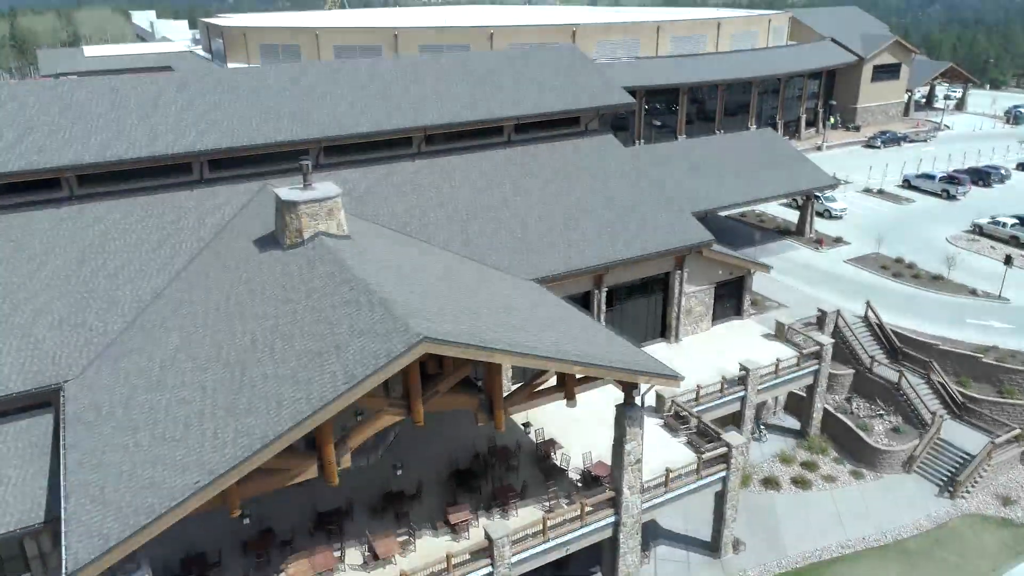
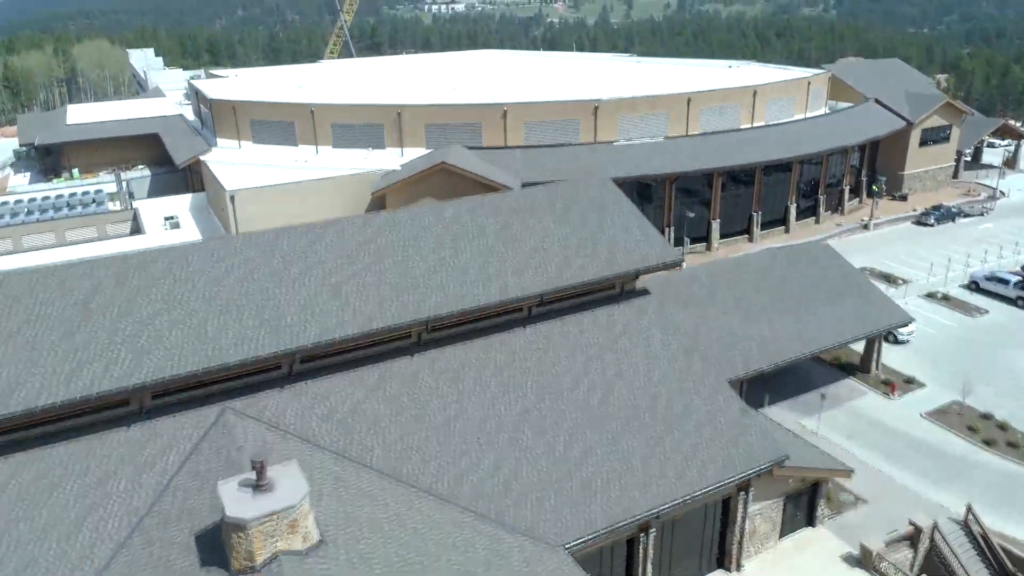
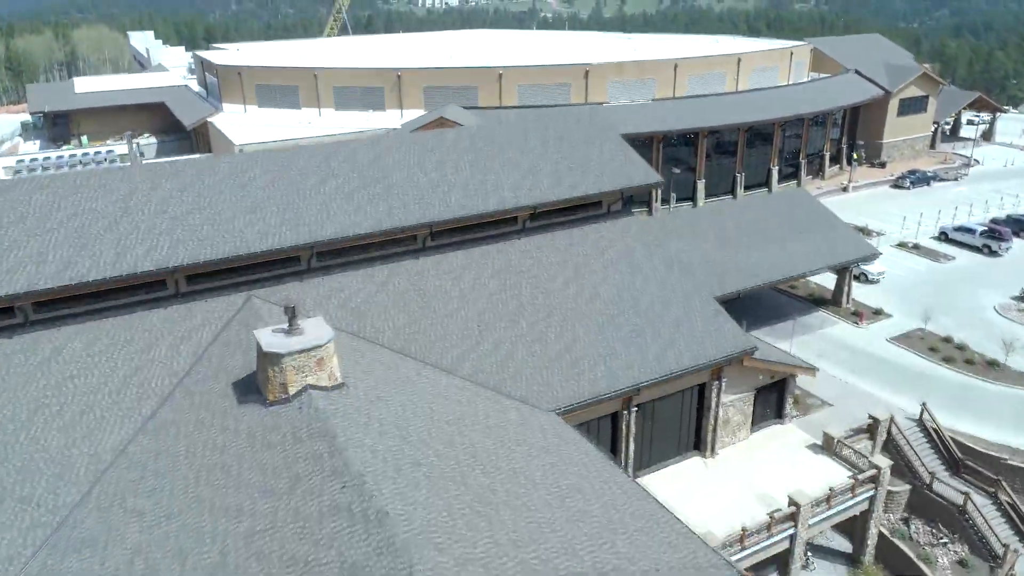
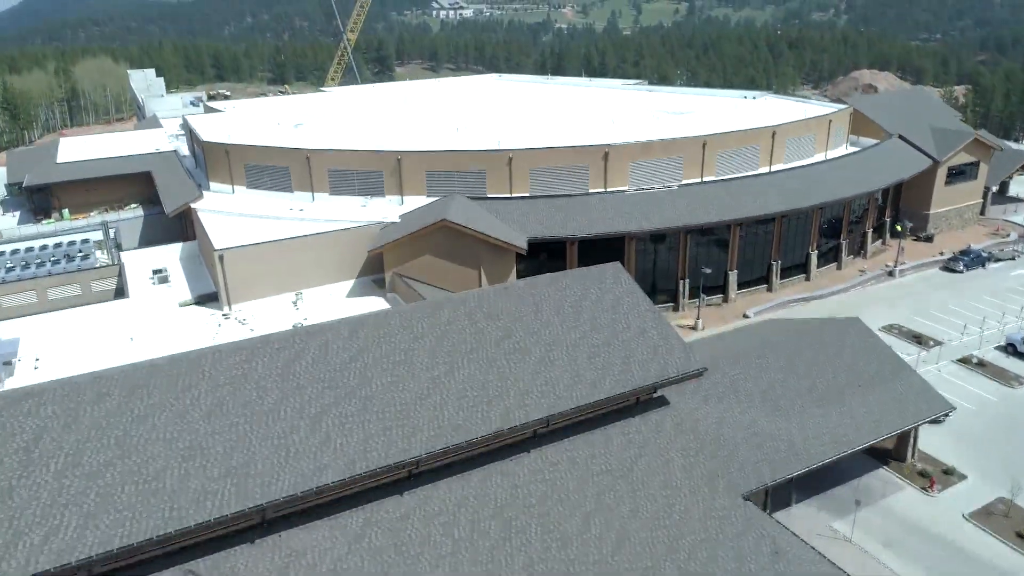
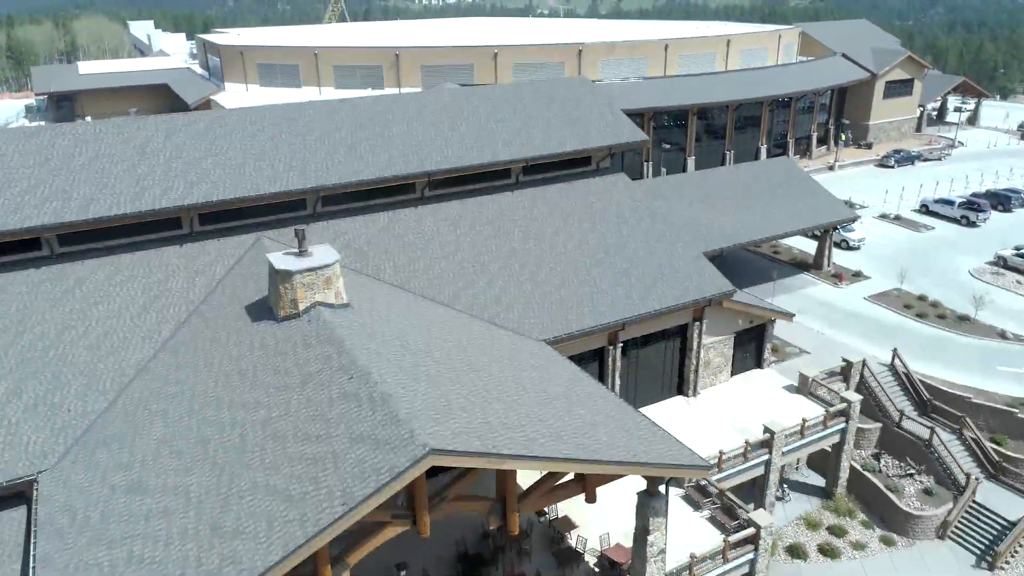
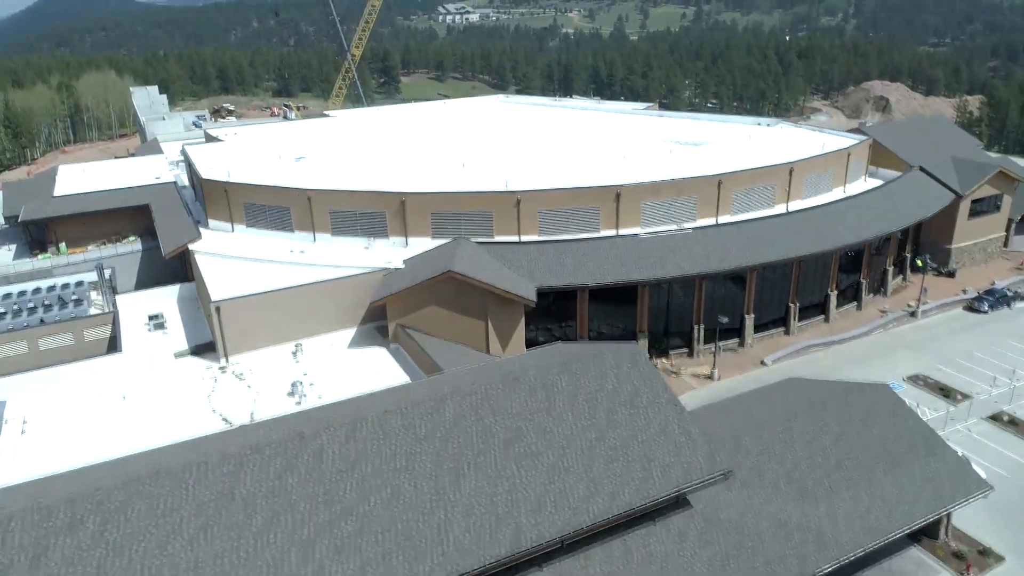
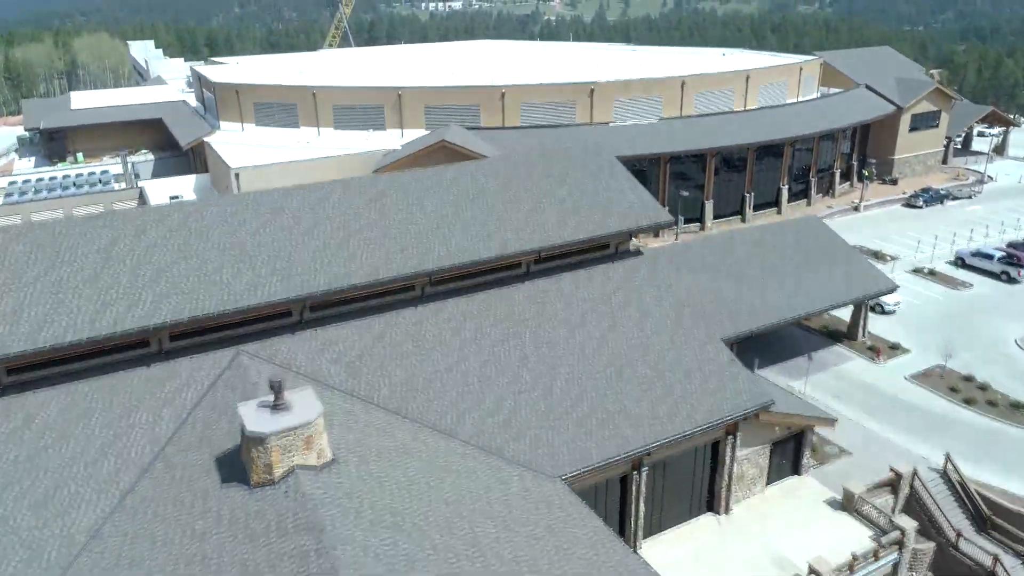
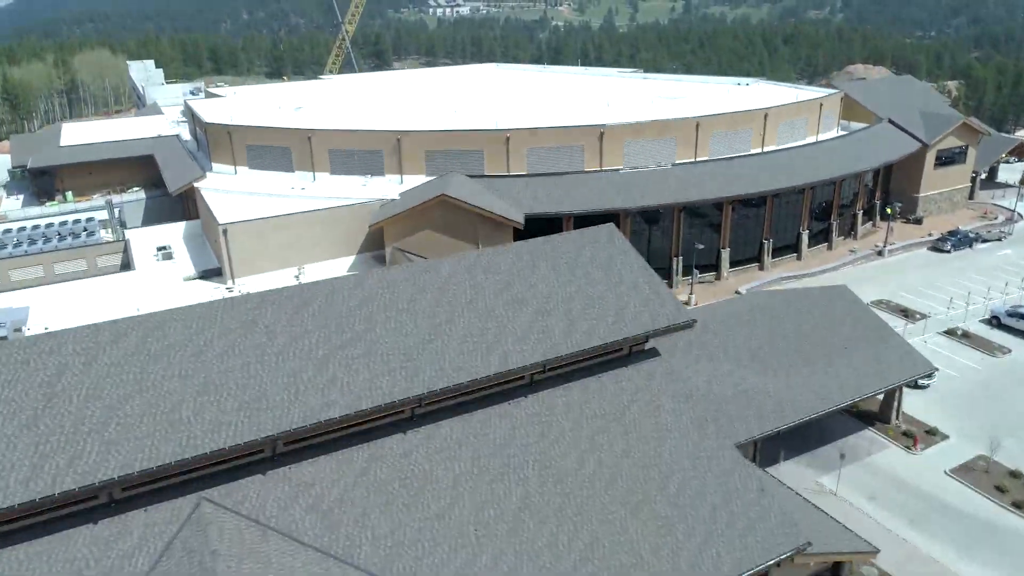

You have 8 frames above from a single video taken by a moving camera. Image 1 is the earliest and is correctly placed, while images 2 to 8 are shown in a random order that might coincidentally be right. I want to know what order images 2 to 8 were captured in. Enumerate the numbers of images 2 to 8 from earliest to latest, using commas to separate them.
5, 3, 7, 2, 8, 4, 6
